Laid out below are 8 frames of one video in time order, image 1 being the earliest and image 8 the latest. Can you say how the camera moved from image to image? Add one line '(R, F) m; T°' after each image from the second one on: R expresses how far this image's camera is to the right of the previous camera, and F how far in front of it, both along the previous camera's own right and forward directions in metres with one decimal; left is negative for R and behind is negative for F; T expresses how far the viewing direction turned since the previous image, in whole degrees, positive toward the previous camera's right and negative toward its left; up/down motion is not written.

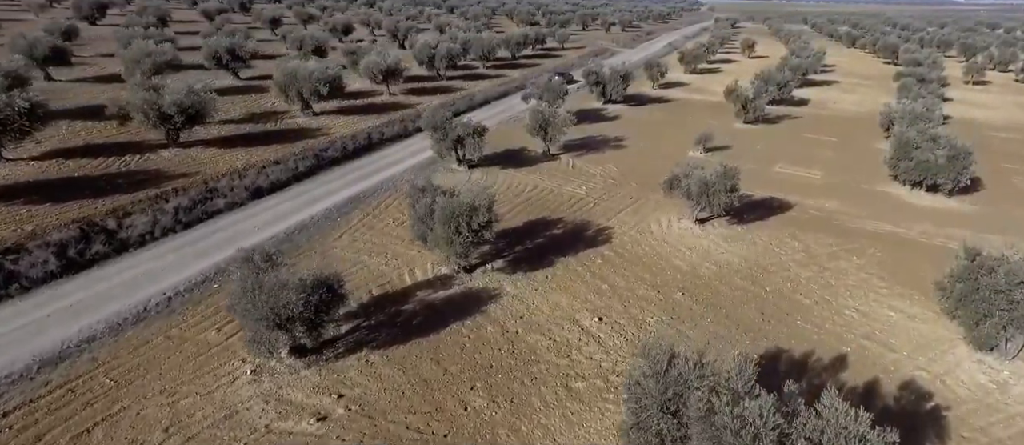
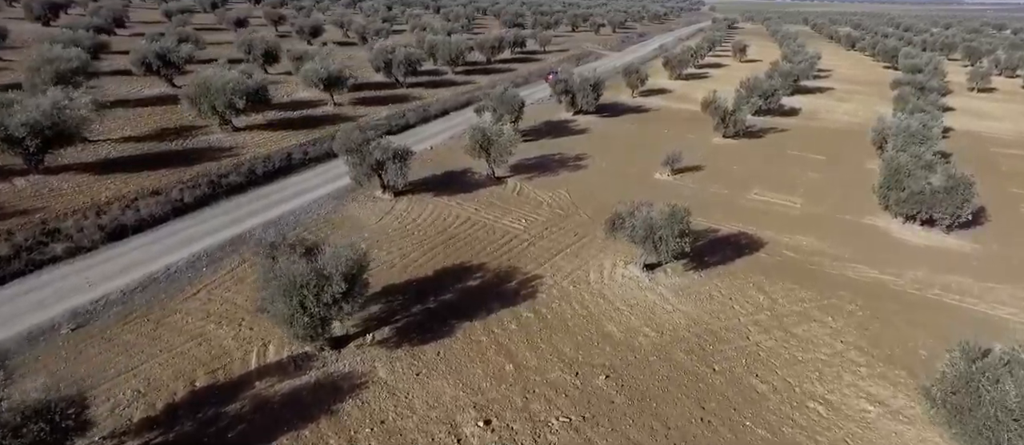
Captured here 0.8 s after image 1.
(+2.7, +3.6) m; 0°
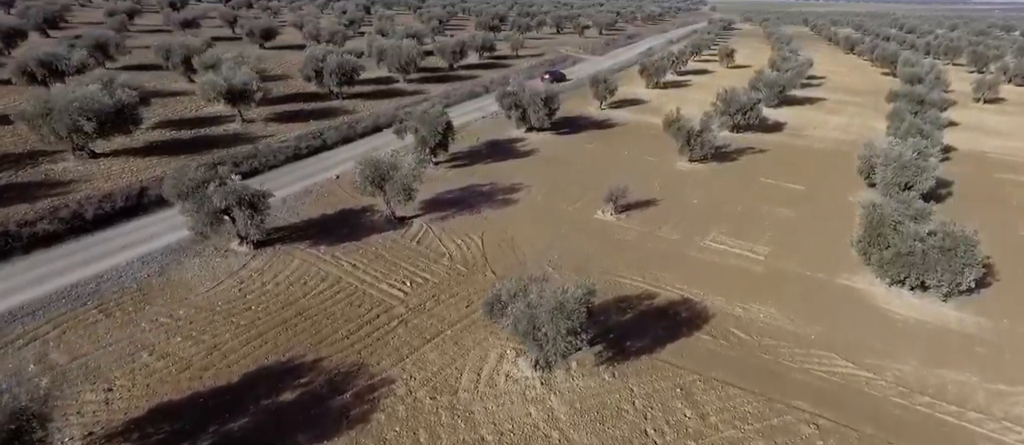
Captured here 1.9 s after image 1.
(+3.6, +4.8) m; 0°
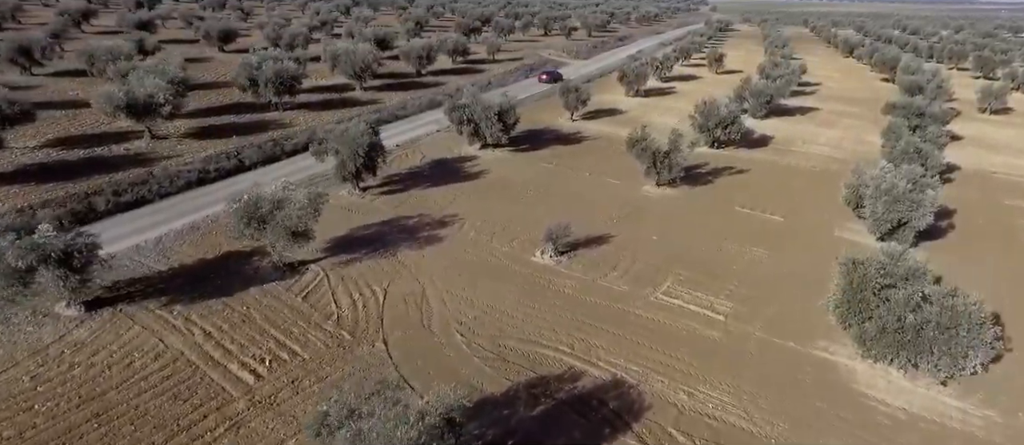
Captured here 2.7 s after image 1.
(+2.7, +3.8) m; 0°
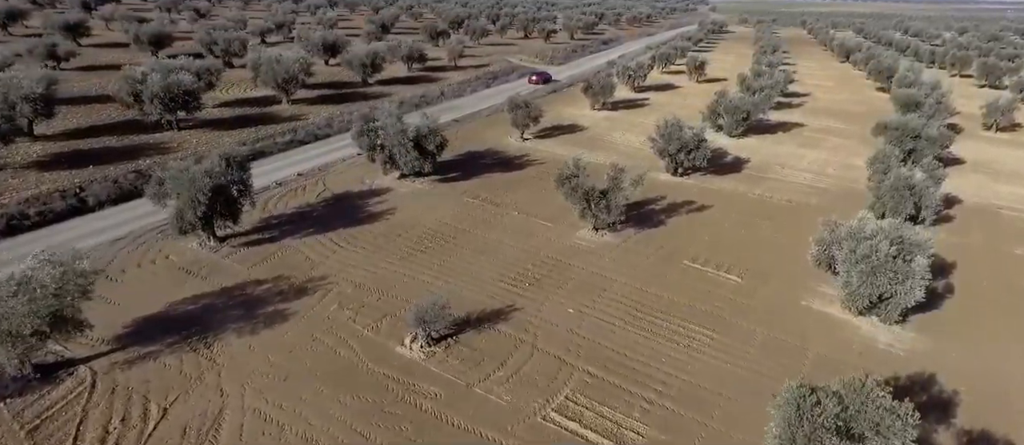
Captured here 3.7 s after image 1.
(+3.8, +5.2) m; 0°
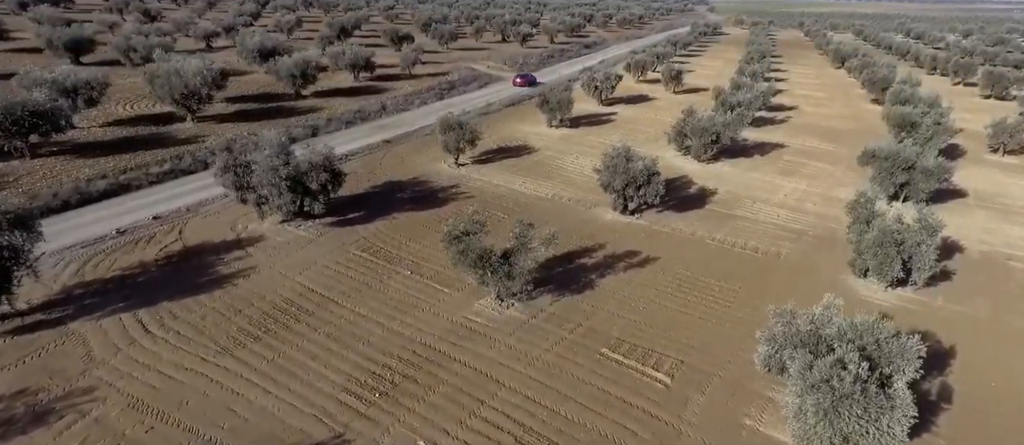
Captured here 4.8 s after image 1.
(+3.9, +5.3) m; 0°
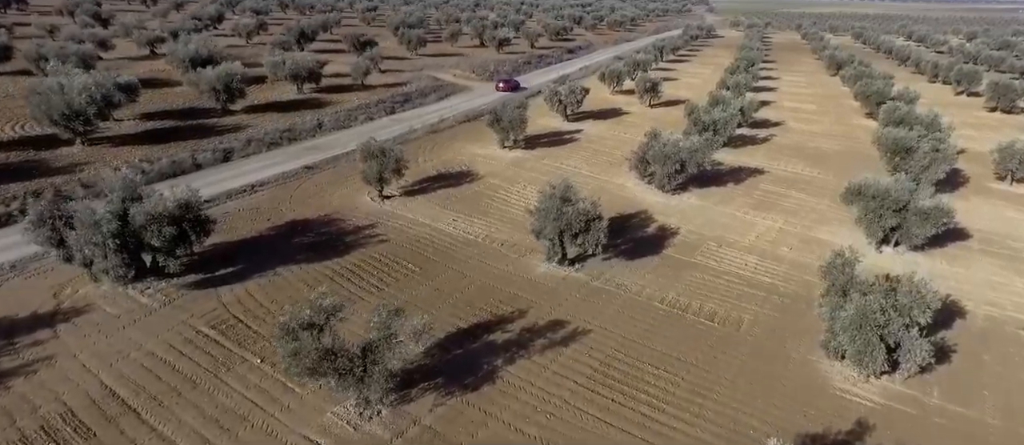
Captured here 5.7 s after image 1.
(+3.4, +4.7) m; 0°
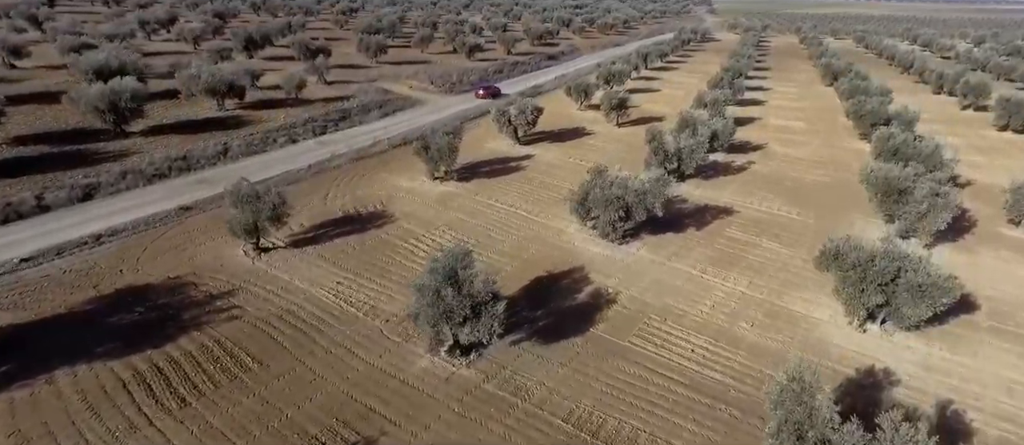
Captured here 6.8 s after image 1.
(+4.1, +5.6) m; 0°
